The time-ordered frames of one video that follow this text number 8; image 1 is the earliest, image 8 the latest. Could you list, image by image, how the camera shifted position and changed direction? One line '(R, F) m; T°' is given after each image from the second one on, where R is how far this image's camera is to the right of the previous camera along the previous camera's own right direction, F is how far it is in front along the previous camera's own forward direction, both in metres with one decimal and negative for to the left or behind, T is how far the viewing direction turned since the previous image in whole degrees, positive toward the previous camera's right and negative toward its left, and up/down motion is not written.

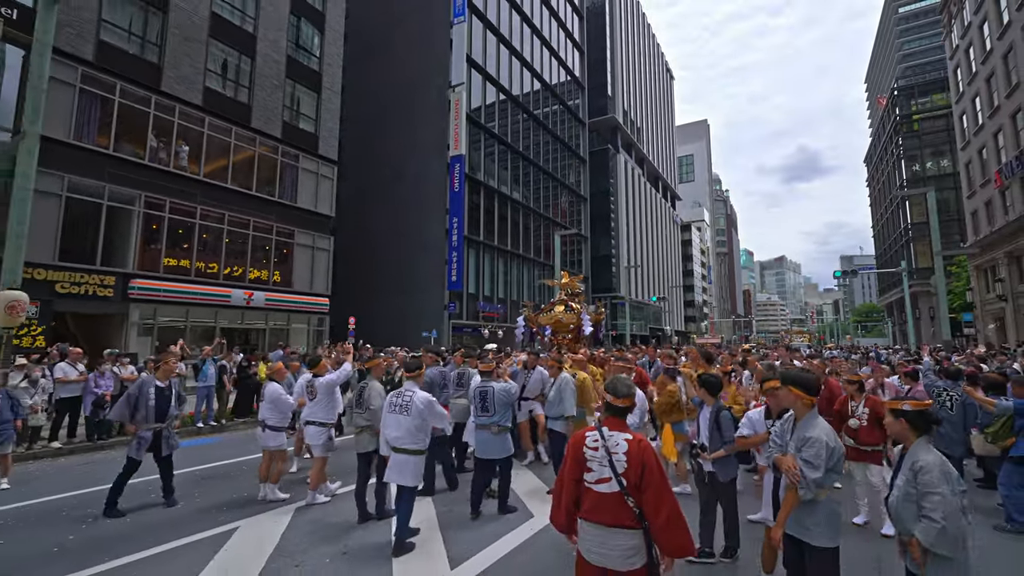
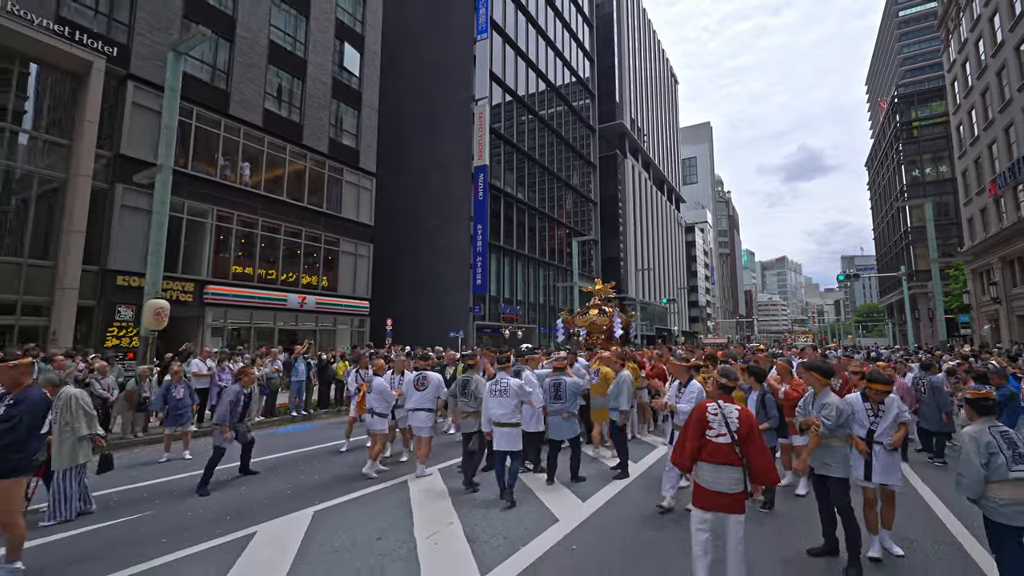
(-1.7, -2.1) m; 0°
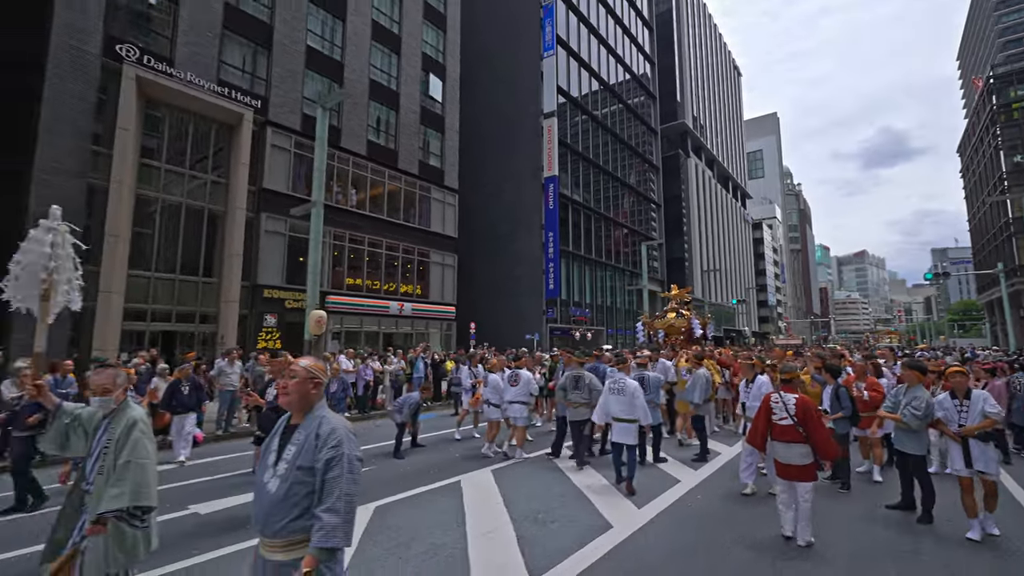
(-1.2, -2.2) m; -7°
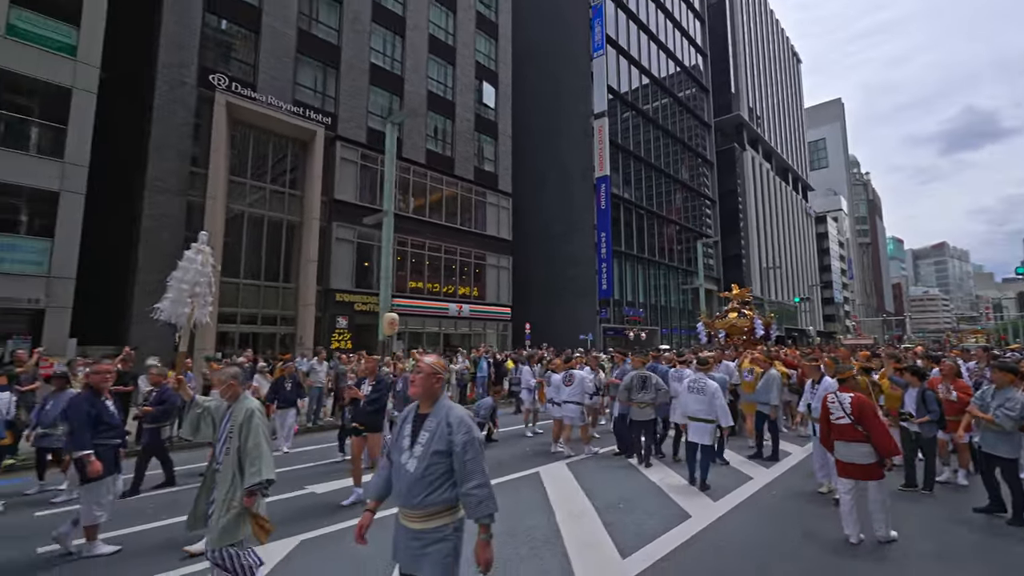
(-0.5, -0.6) m; -6°
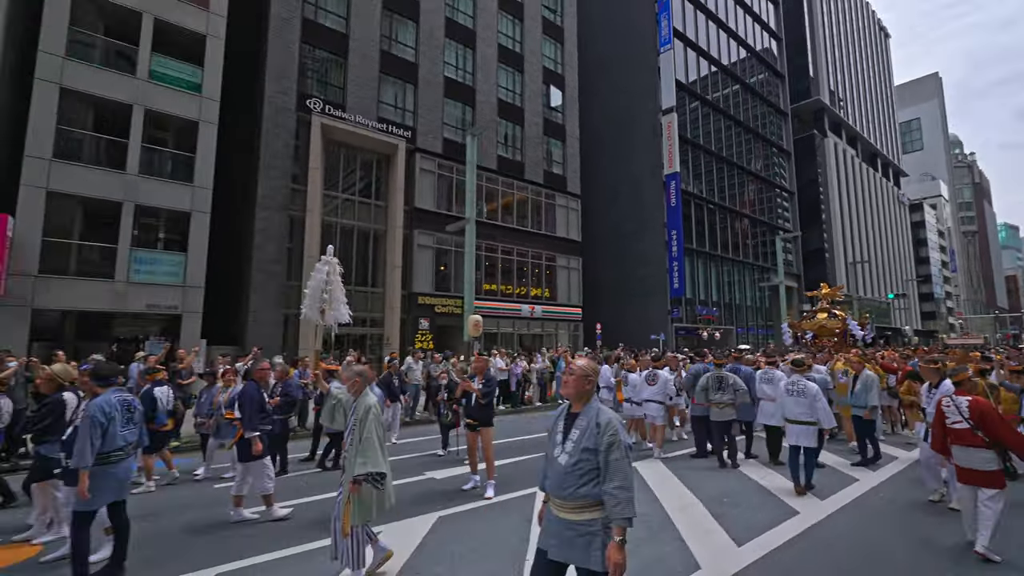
(-0.7, -0.6) m; -7°
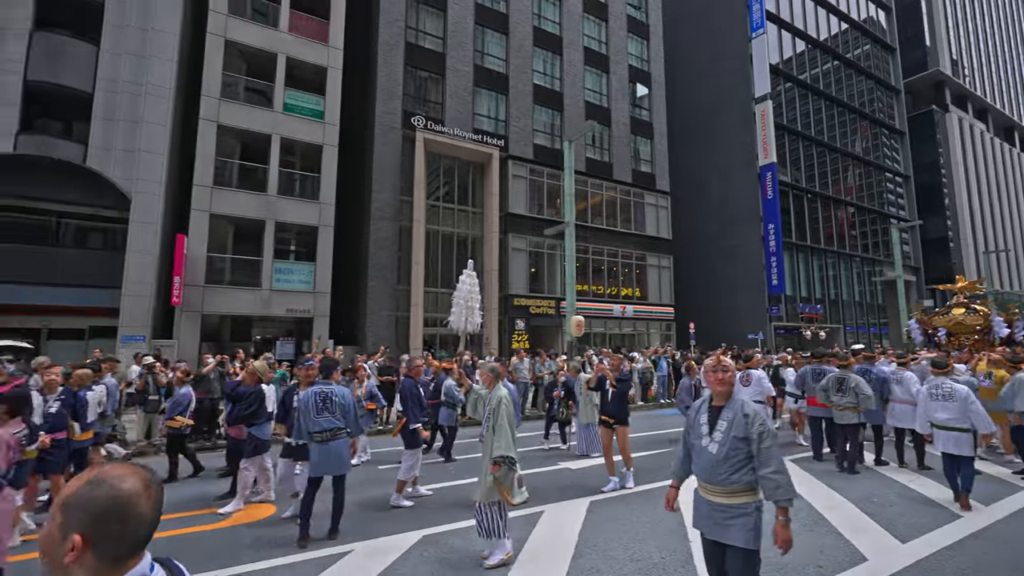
(-1.0, -0.7) m; -9°
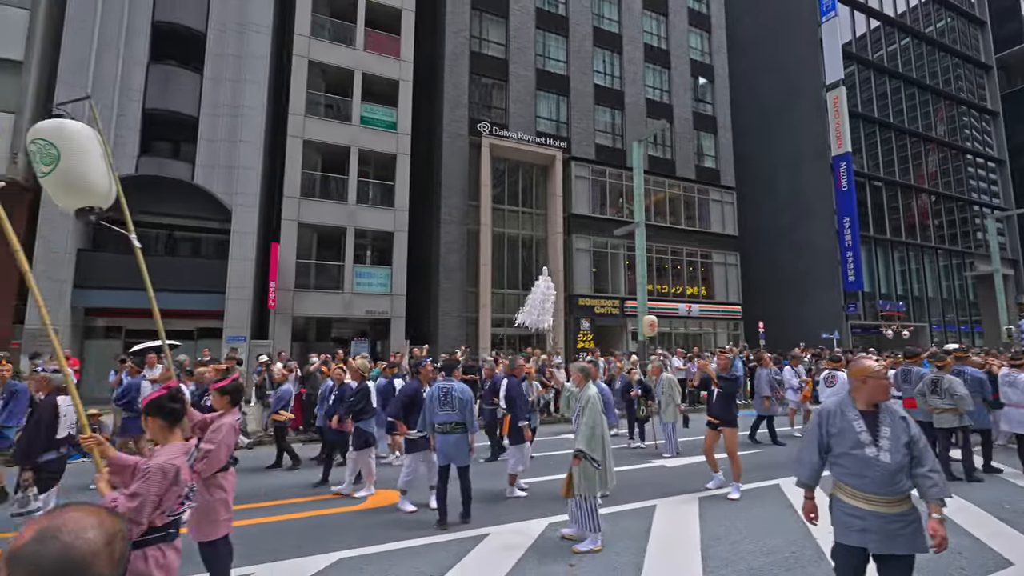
(-0.9, -0.4) m; -6°
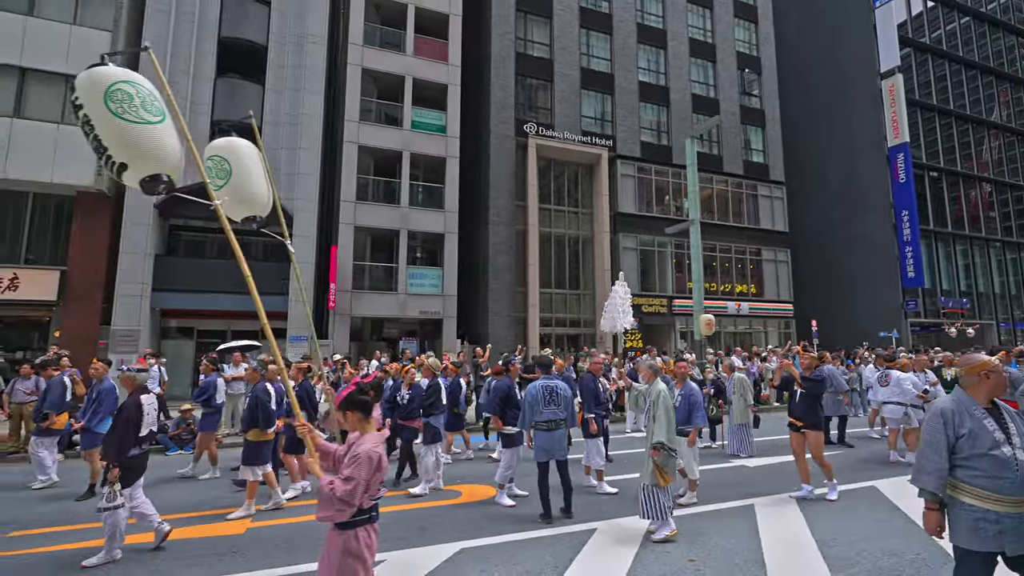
(-1.0, -0.2) m; -4°
